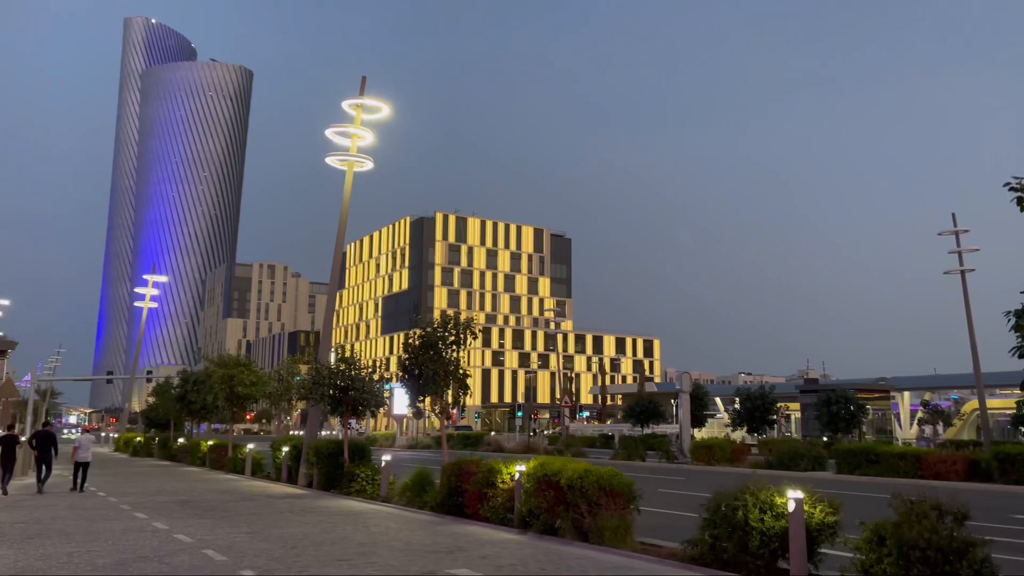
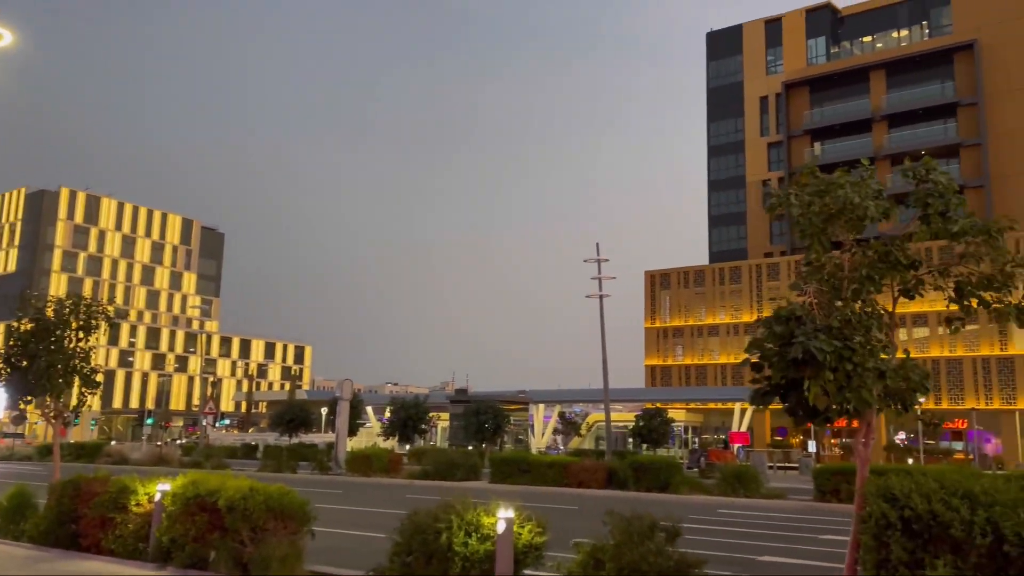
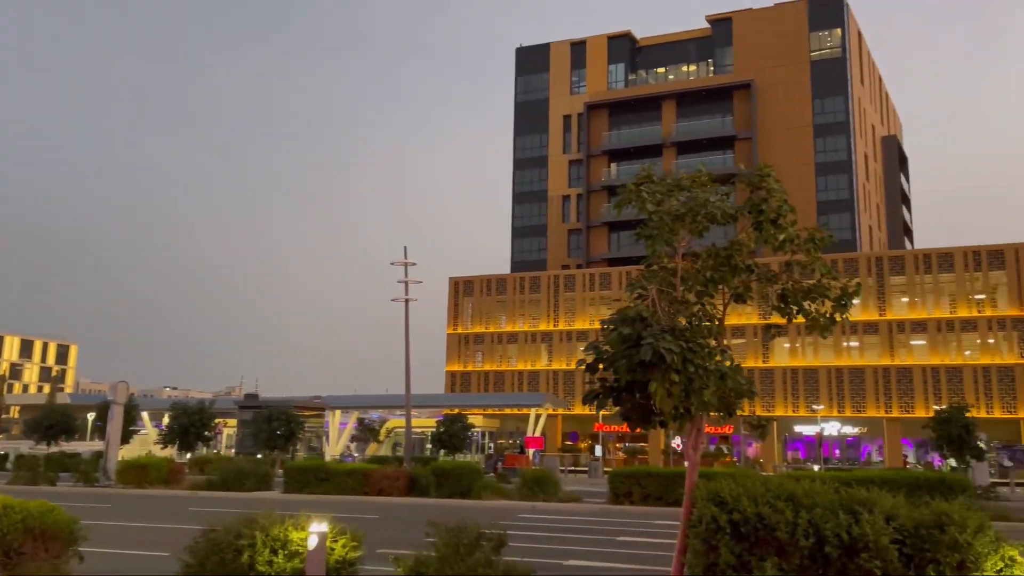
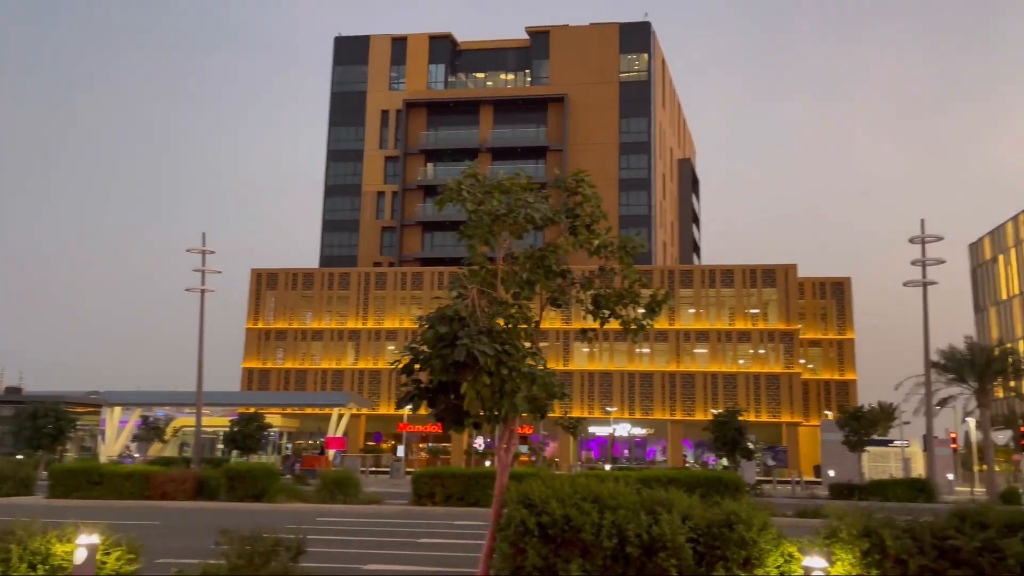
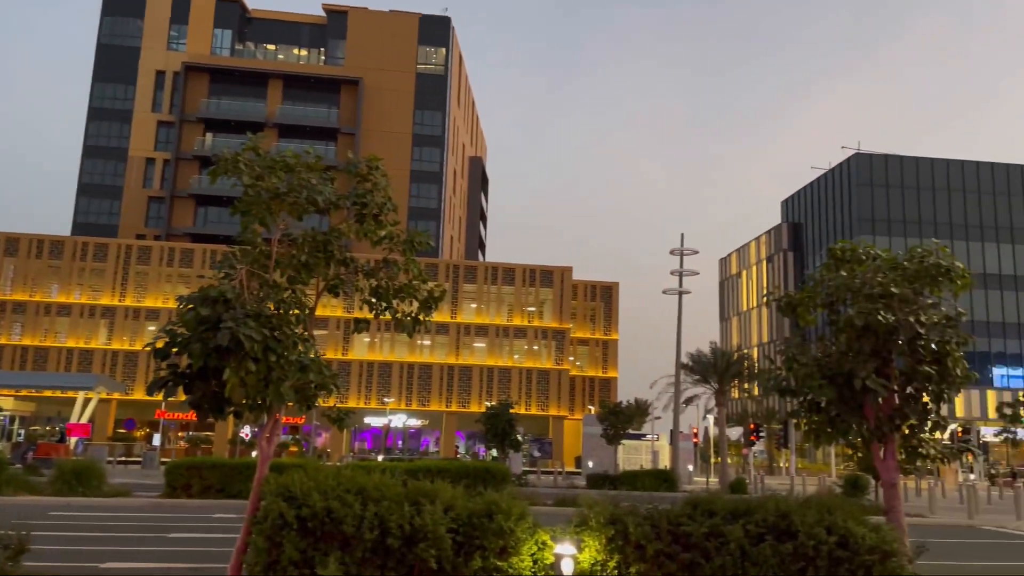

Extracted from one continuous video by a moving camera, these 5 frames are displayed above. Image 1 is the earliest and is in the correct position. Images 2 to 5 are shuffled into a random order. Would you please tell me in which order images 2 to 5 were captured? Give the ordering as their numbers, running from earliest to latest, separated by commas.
2, 3, 4, 5
